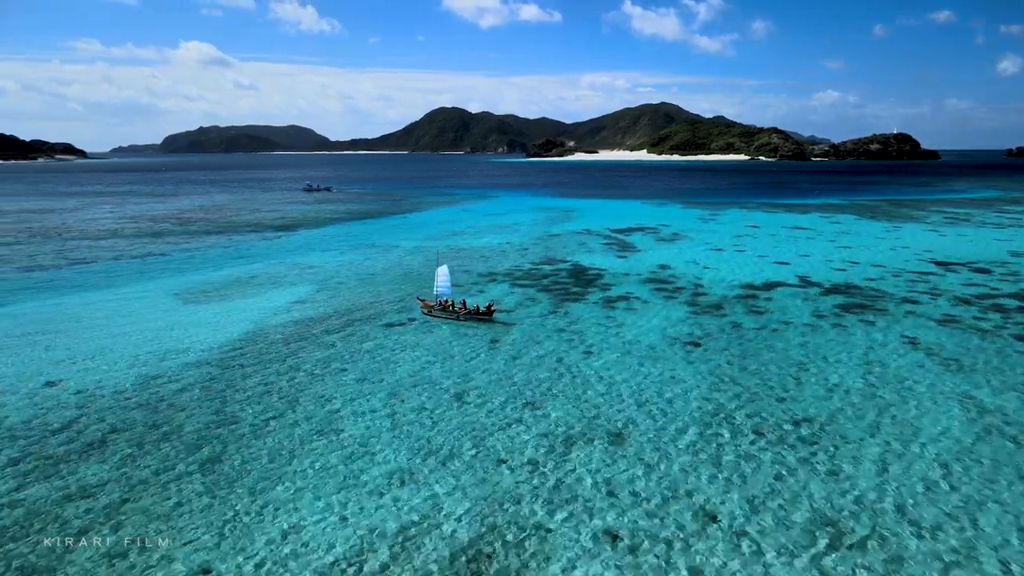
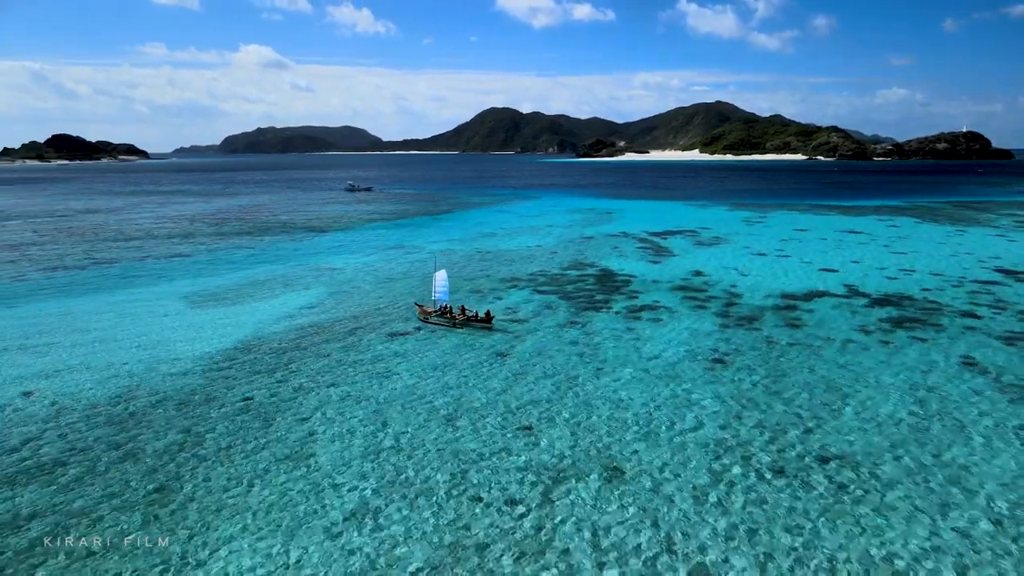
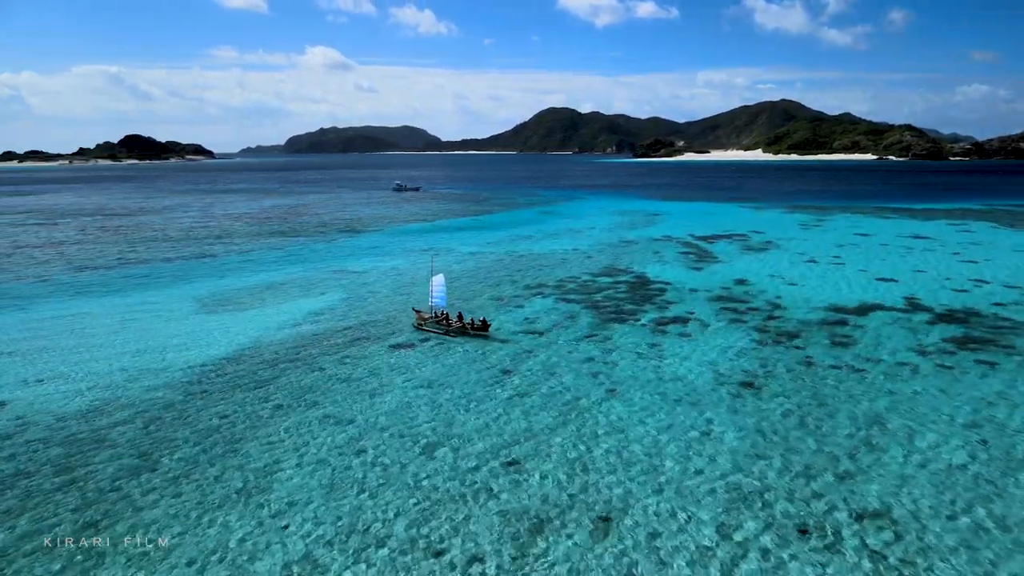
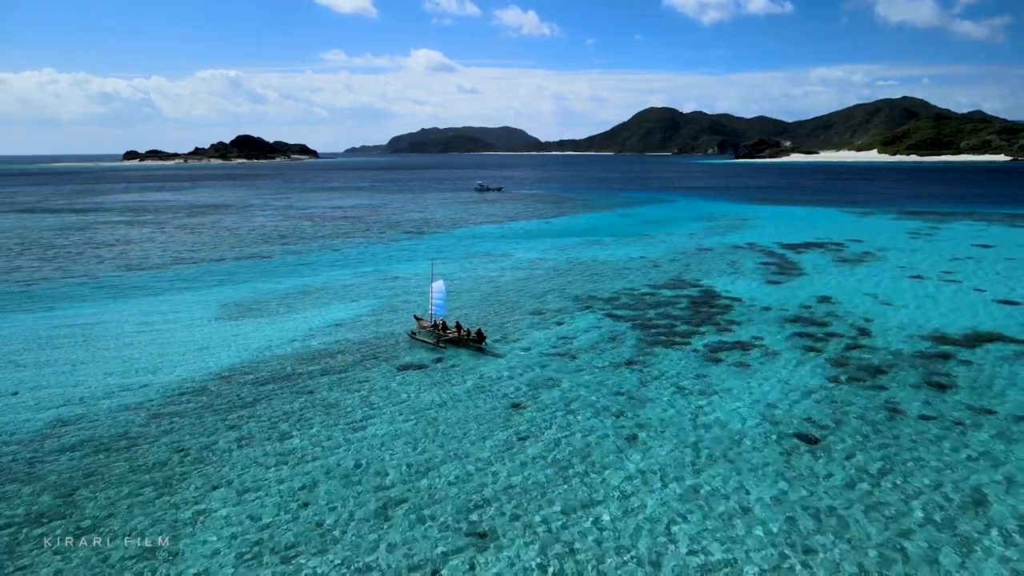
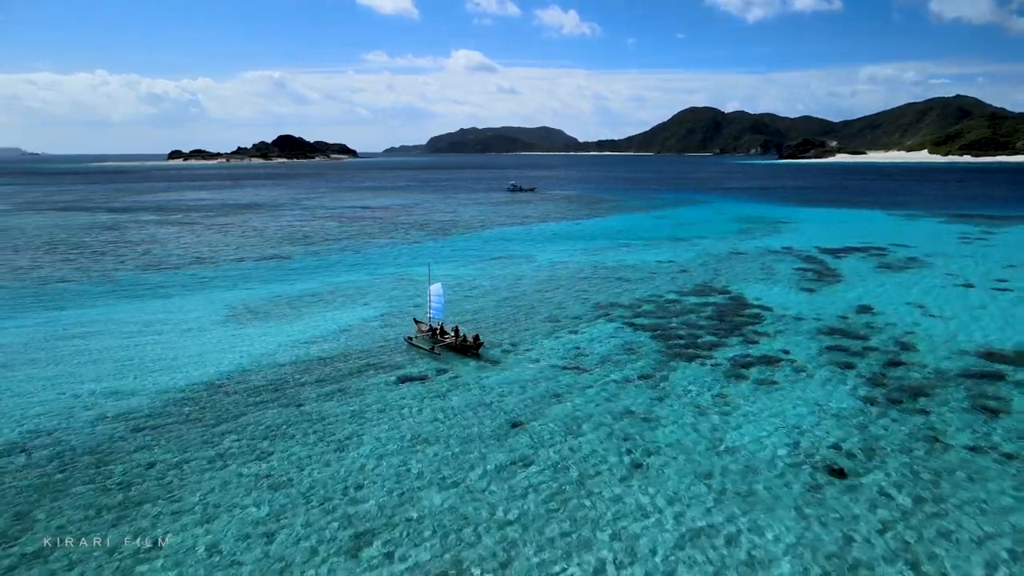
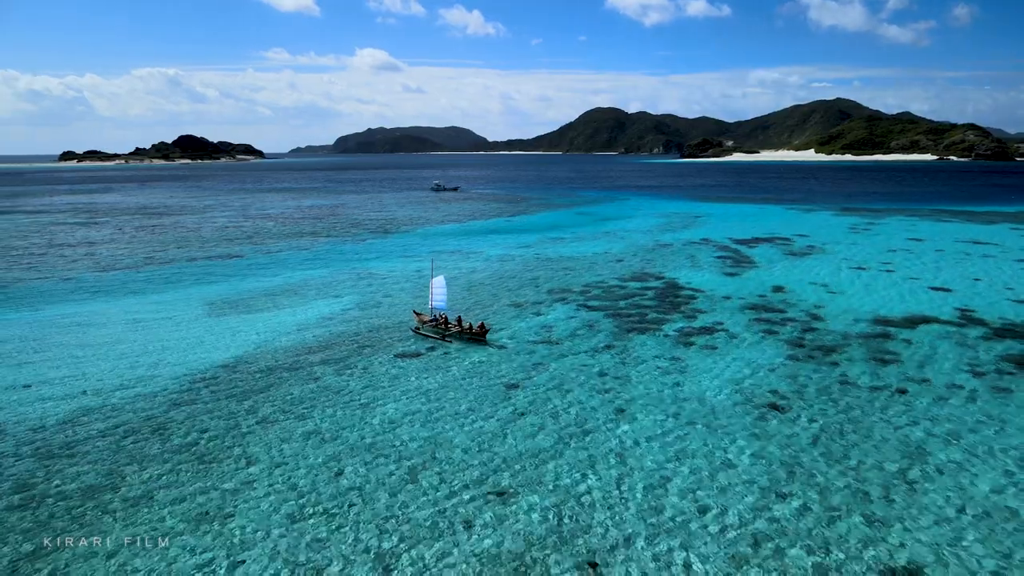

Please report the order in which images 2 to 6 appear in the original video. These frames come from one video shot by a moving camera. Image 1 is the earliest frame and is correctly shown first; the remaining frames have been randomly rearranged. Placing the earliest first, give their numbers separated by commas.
2, 3, 6, 4, 5
